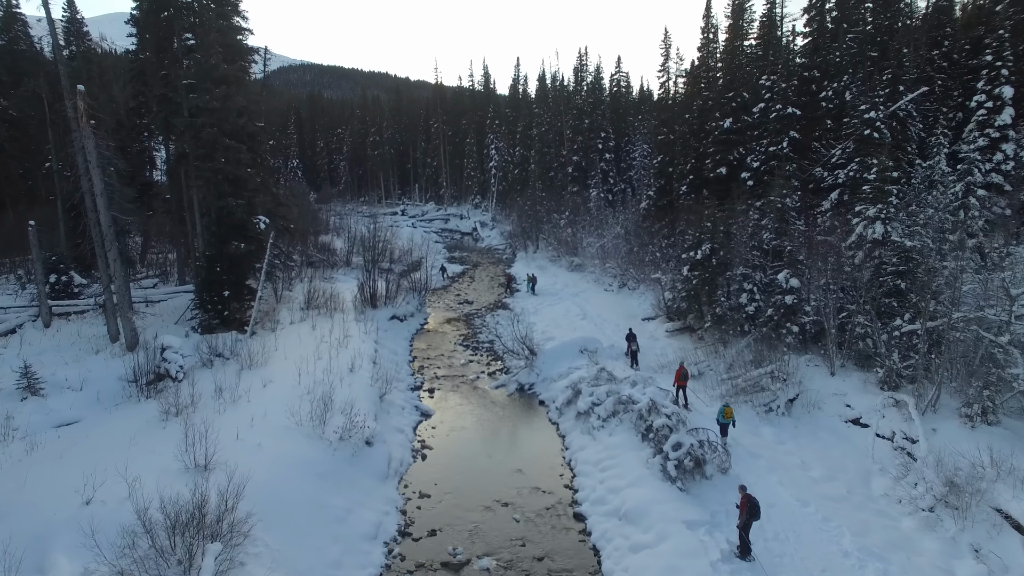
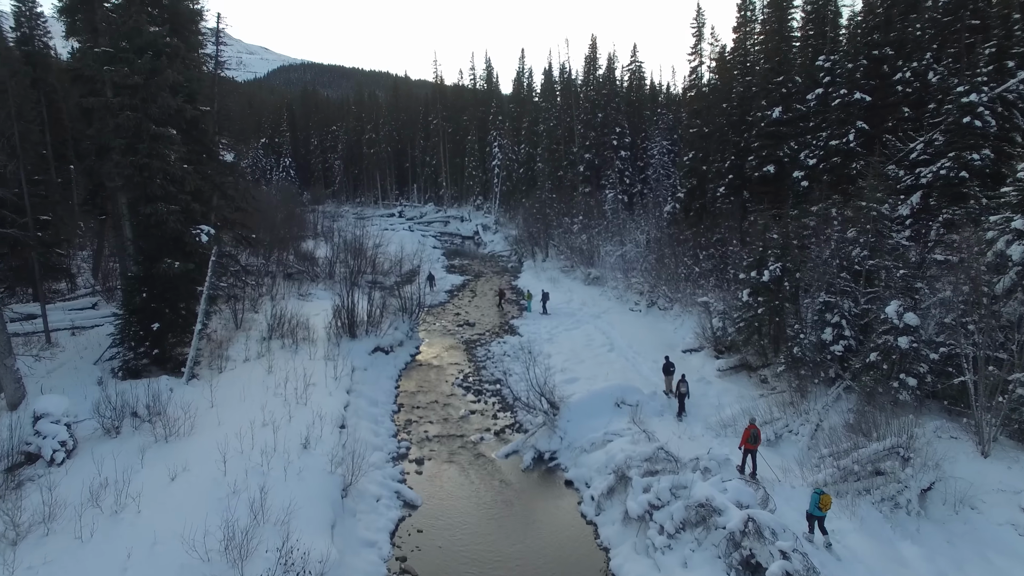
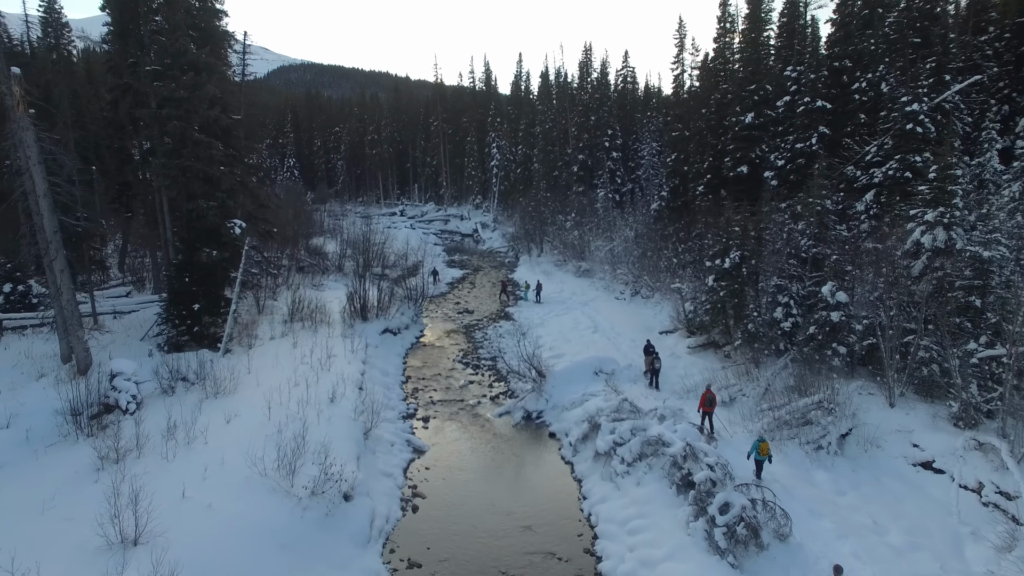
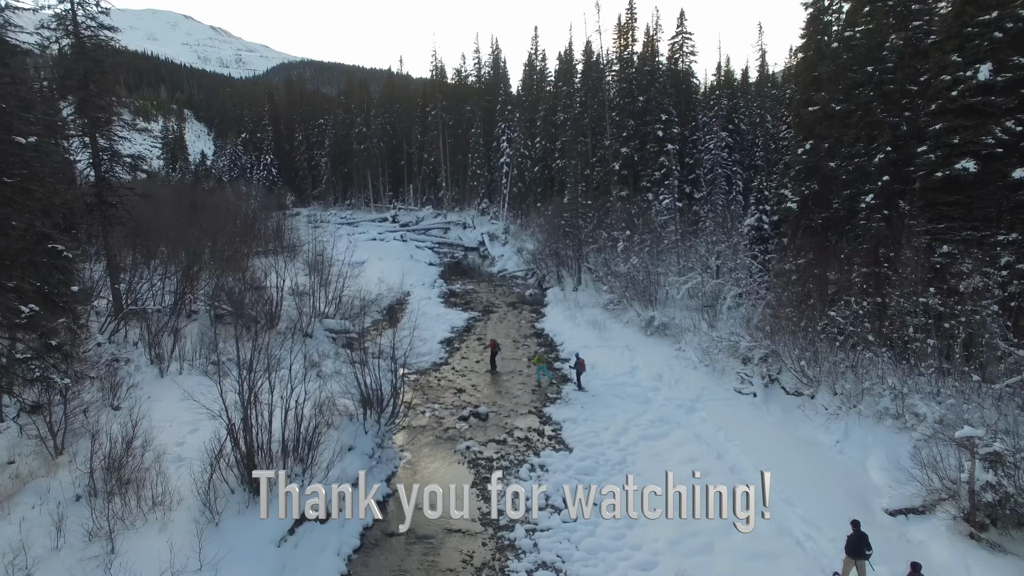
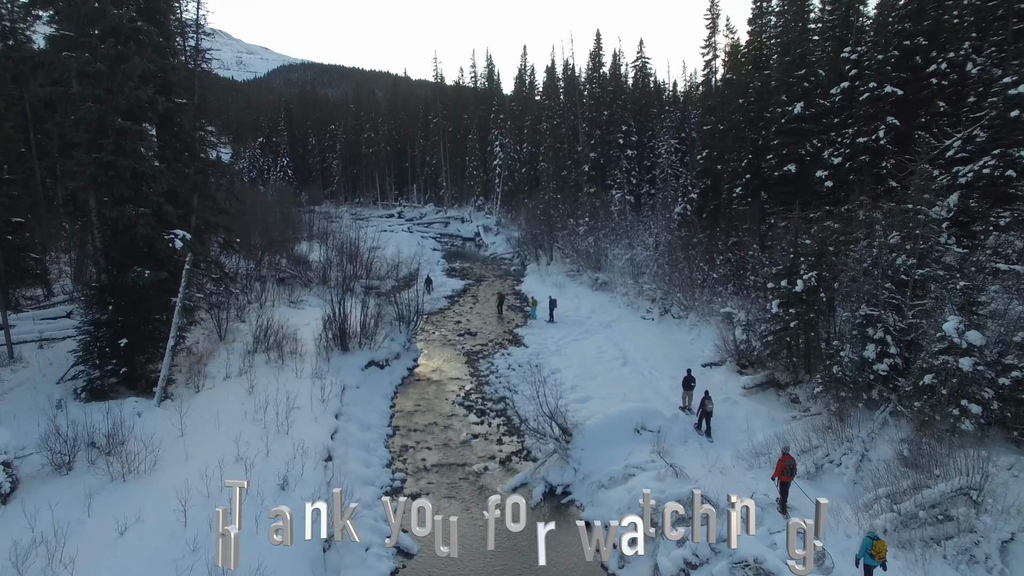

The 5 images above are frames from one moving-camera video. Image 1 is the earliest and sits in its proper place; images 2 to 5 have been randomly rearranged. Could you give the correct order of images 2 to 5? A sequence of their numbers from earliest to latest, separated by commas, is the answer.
3, 2, 5, 4
